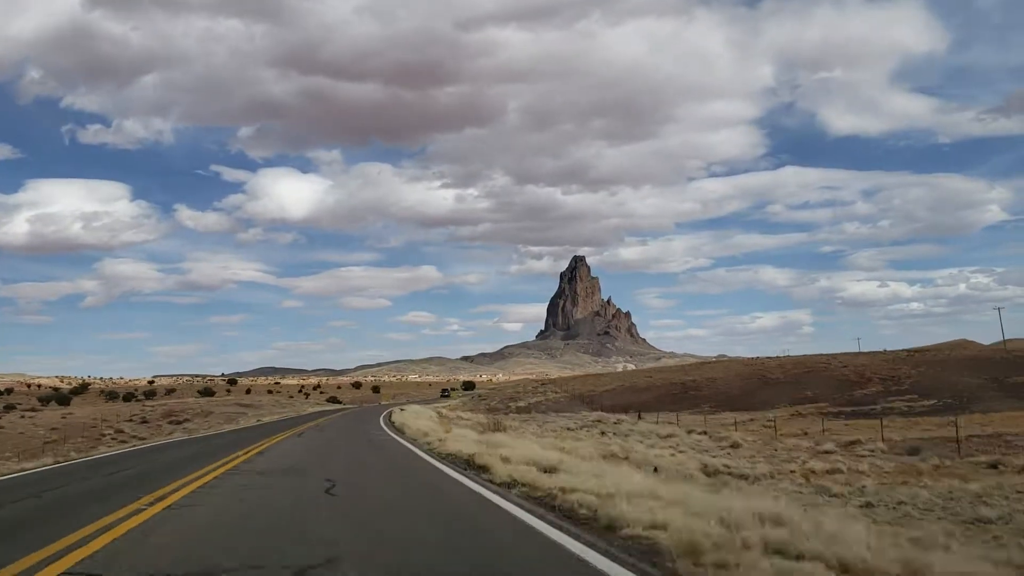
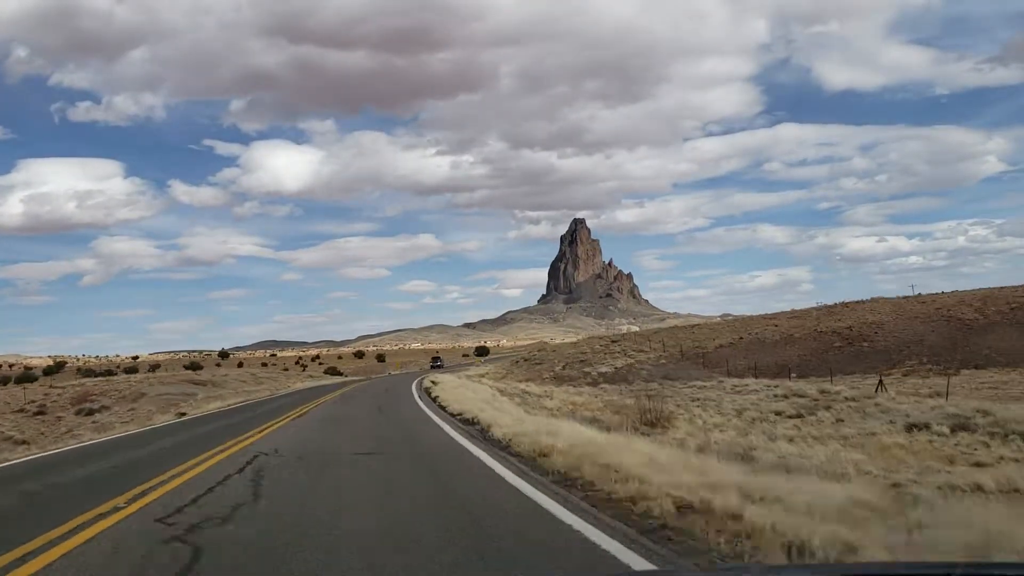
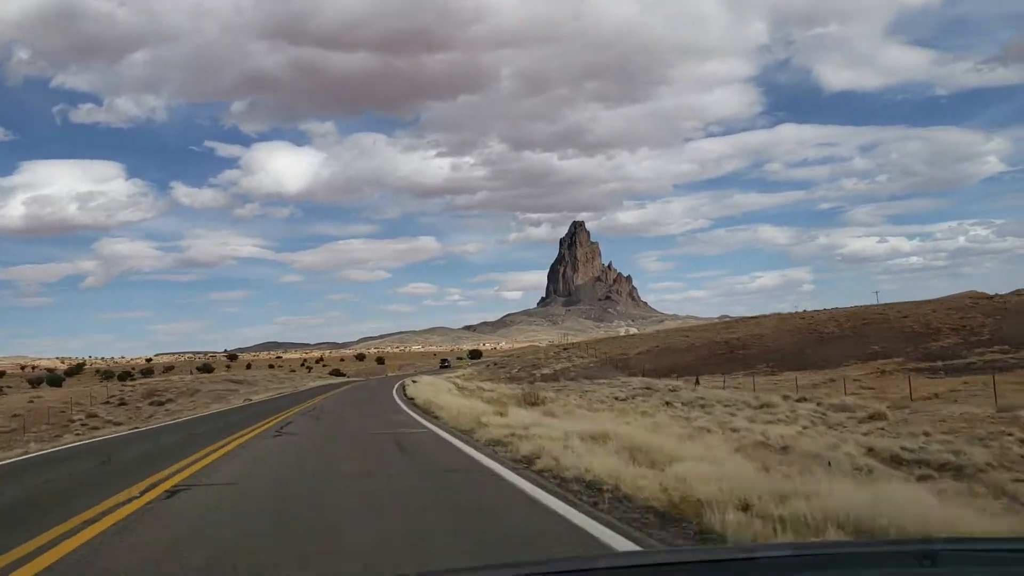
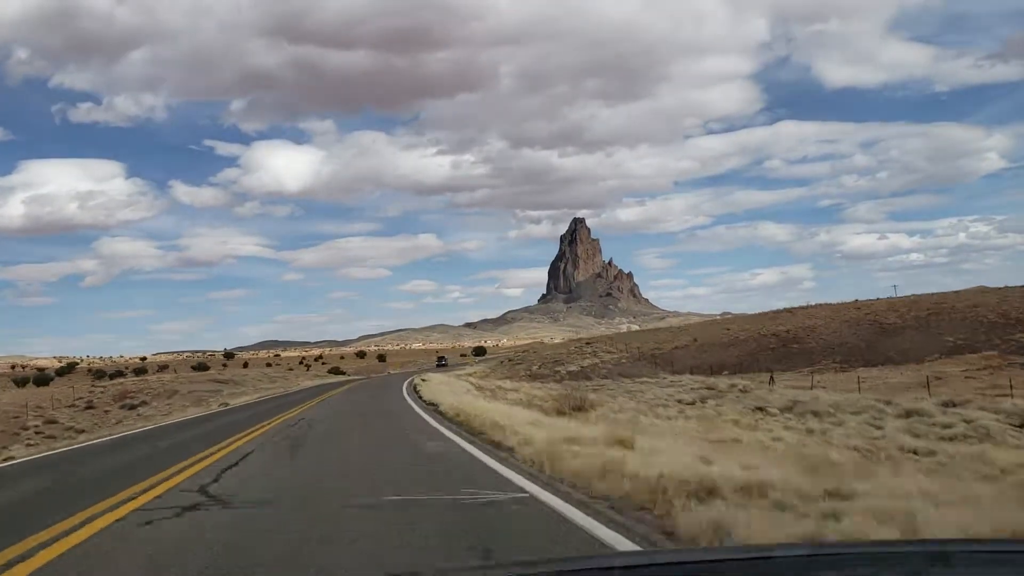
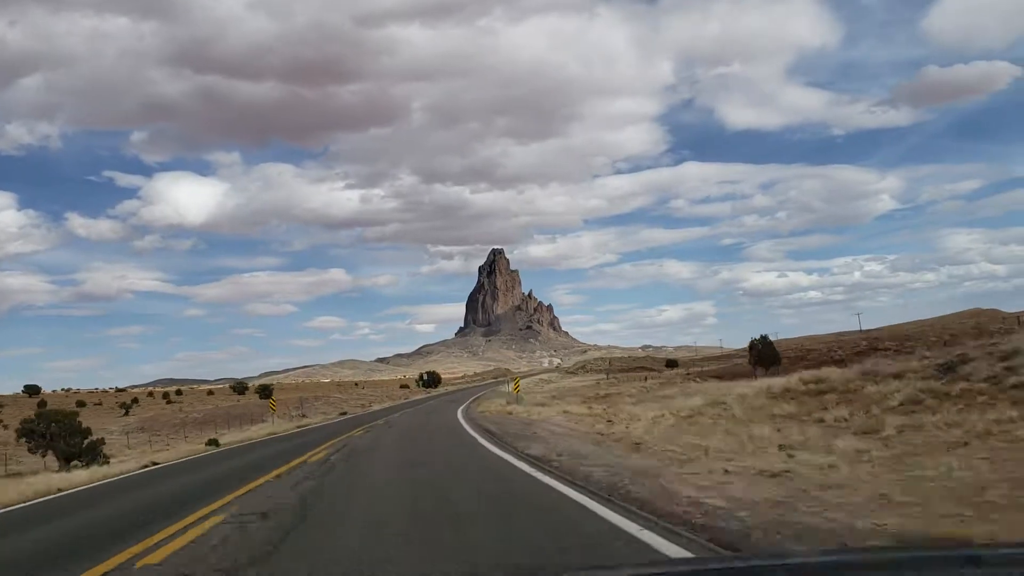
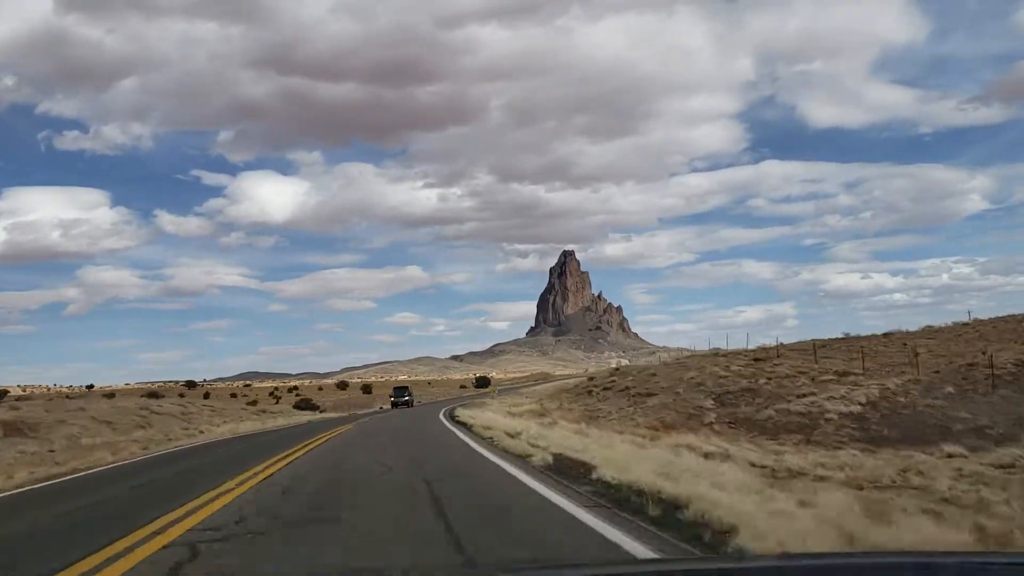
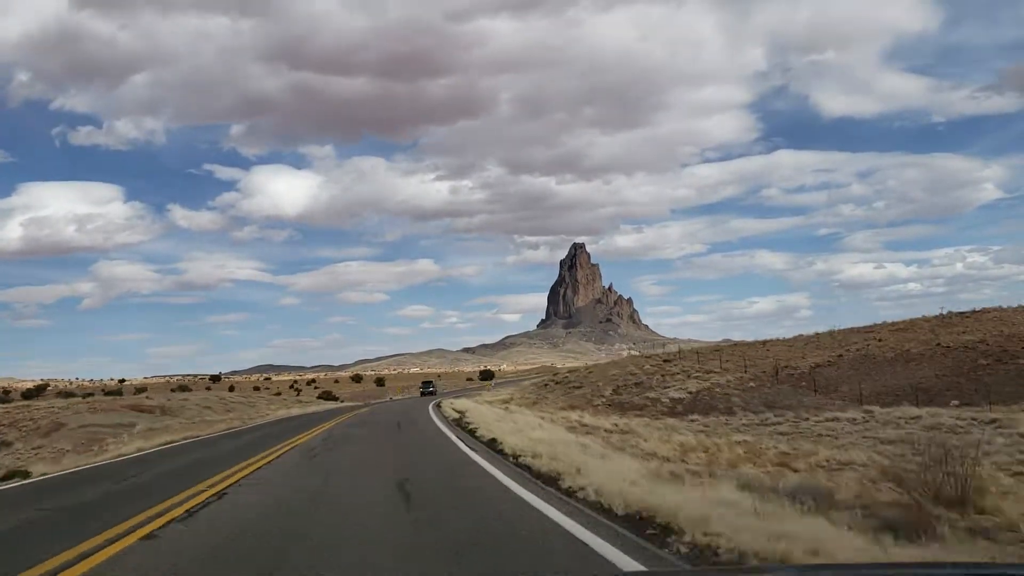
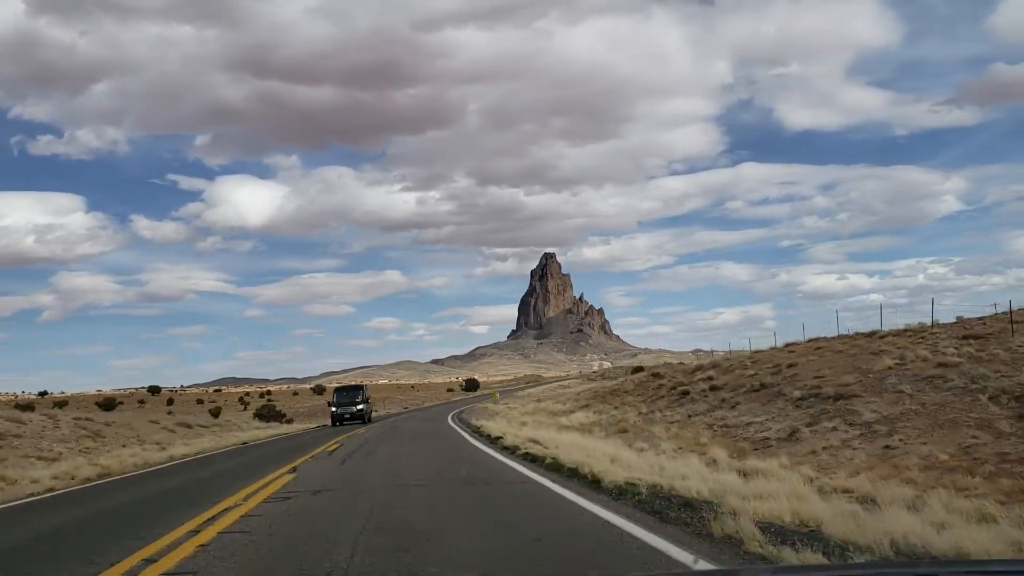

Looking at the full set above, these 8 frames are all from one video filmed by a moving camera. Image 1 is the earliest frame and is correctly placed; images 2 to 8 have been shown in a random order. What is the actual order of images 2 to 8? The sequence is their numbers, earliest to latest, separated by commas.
3, 4, 2, 7, 6, 8, 5
